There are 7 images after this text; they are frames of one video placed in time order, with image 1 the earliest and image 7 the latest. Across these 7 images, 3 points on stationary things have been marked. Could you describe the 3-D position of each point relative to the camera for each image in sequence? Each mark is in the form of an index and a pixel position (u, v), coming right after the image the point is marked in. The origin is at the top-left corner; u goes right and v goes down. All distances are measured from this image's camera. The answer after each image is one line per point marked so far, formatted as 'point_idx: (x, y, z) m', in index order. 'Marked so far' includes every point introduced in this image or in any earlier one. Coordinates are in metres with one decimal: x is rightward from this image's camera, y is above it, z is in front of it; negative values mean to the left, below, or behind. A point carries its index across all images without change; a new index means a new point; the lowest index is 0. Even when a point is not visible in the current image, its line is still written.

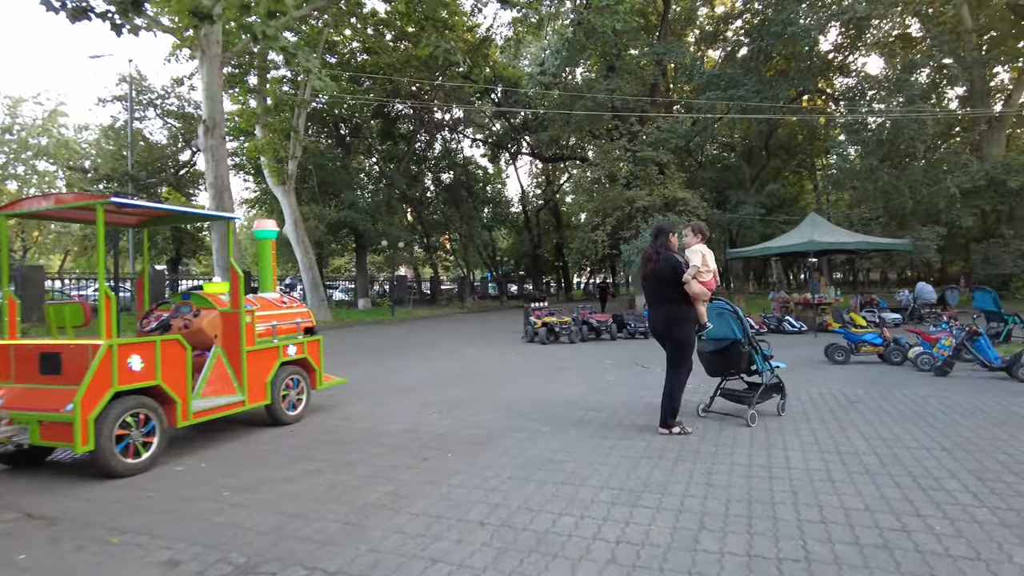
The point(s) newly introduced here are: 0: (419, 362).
0: (-1.6, -1.3, +11.1) m
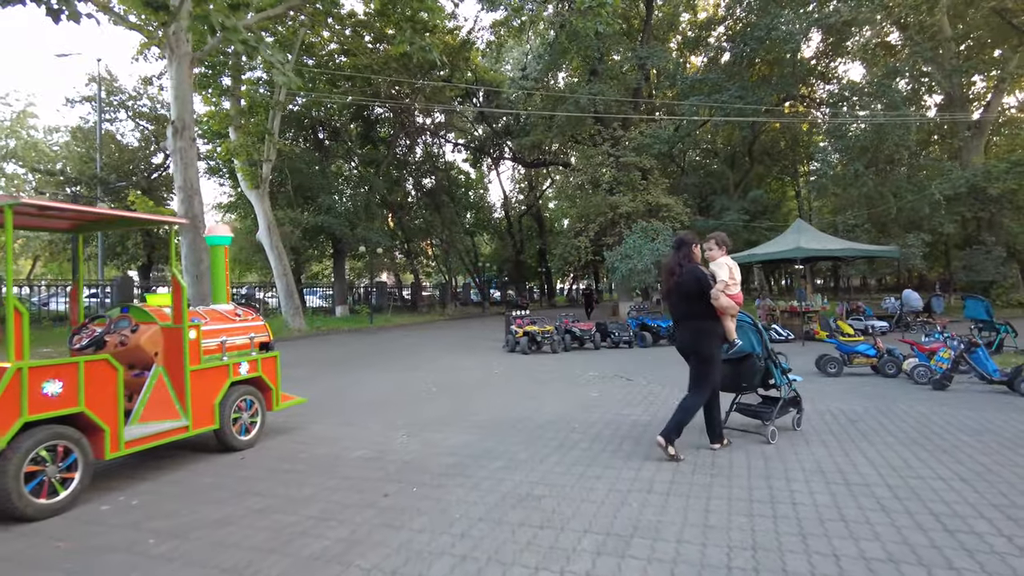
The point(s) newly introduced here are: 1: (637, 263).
0: (-1.9, -1.4, +10.6) m
1: (+3.3, +0.7, +17.4) m
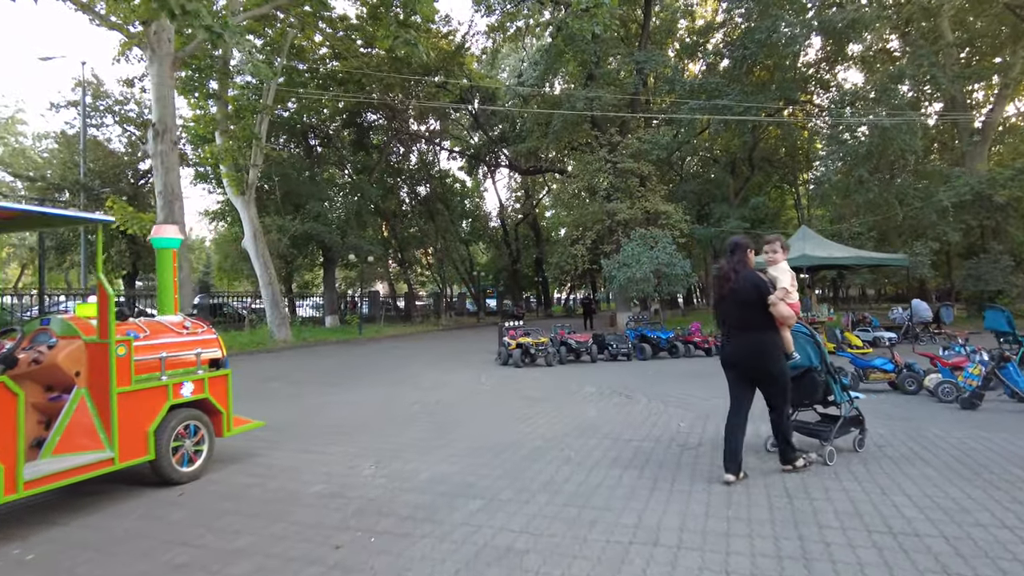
0: (-2.0, -1.5, +9.9) m
1: (+3.1, +0.4, +16.7) m
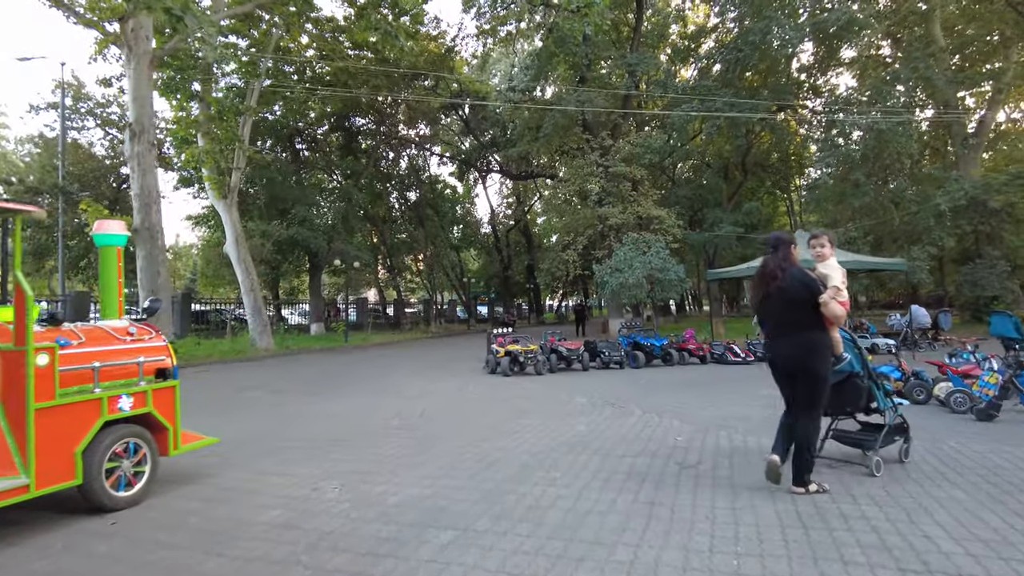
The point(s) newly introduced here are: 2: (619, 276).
0: (-2.2, -1.6, +9.4) m
1: (+2.9, +0.3, +16.3) m
2: (+2.7, +0.3, +16.5) m
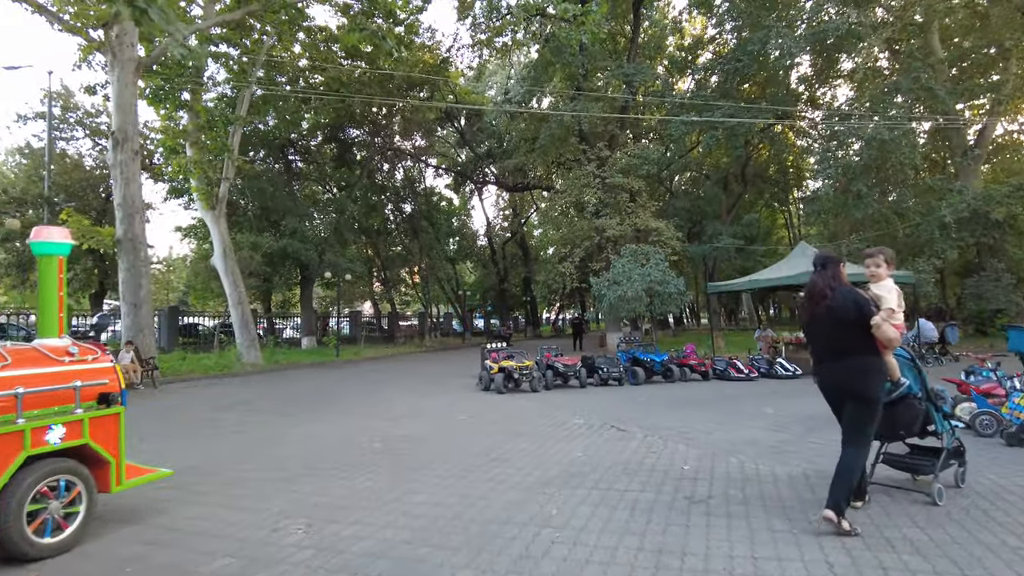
0: (-2.3, -1.8, +8.8) m
1: (+2.8, 0.0, +15.8) m
2: (+2.6, 0.0, +16.0) m
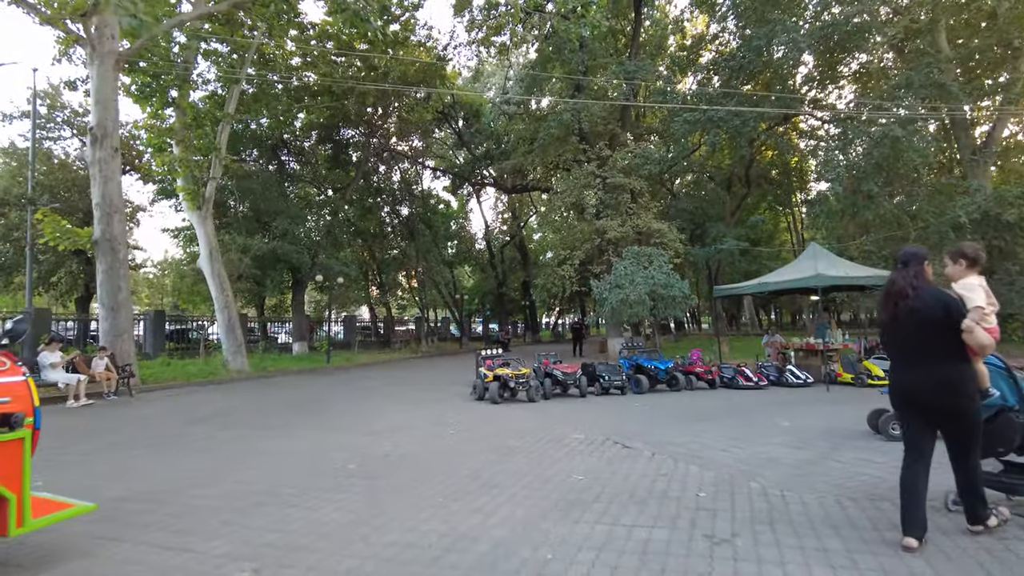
0: (-2.4, -1.8, +8.1) m
1: (+2.7, -0.1, +15.1) m
2: (+2.5, -0.1, +15.3) m
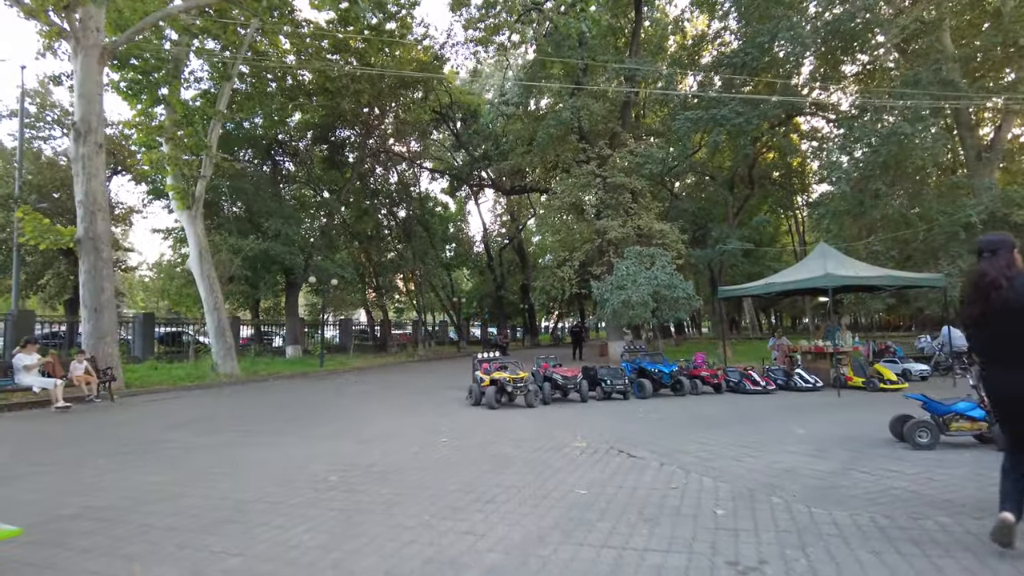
0: (-2.4, -1.8, +7.6) m
1: (+2.6, -0.1, +14.6) m
2: (+2.4, -0.1, +14.8) m
